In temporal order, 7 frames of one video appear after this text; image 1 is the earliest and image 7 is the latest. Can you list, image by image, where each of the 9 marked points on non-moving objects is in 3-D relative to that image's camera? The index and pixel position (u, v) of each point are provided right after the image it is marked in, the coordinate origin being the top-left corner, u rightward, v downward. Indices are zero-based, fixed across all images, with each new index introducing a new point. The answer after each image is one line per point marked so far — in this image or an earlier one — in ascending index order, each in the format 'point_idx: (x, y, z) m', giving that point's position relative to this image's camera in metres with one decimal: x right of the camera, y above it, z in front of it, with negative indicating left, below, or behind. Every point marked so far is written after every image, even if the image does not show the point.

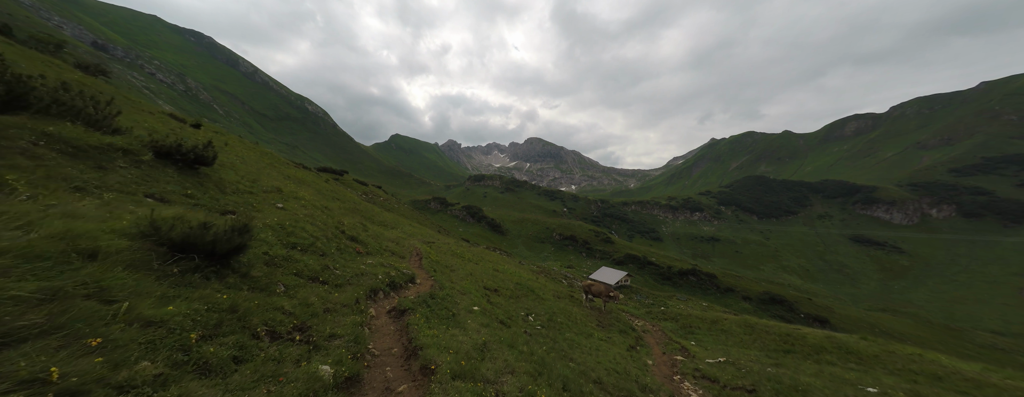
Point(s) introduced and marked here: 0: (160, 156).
0: (-17.2, +2.1, +14.0) m
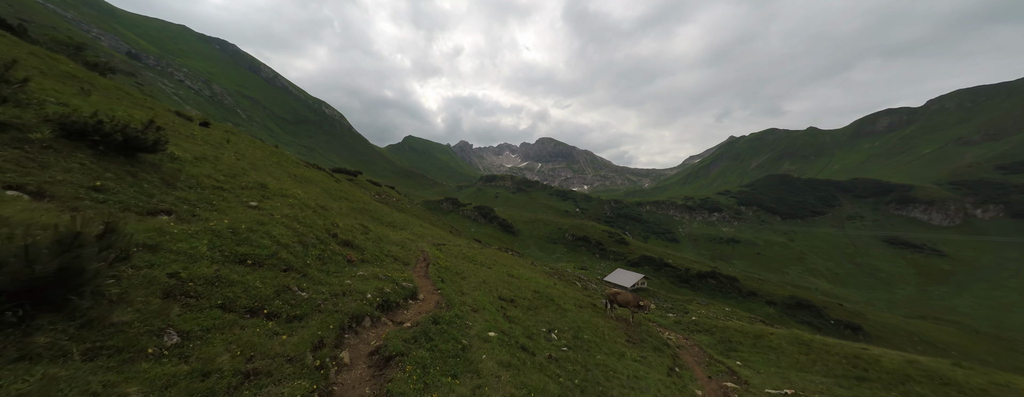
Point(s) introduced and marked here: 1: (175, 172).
0: (-16.0, +2.3, +10.5) m
1: (-17.2, +1.4, +15.0) m
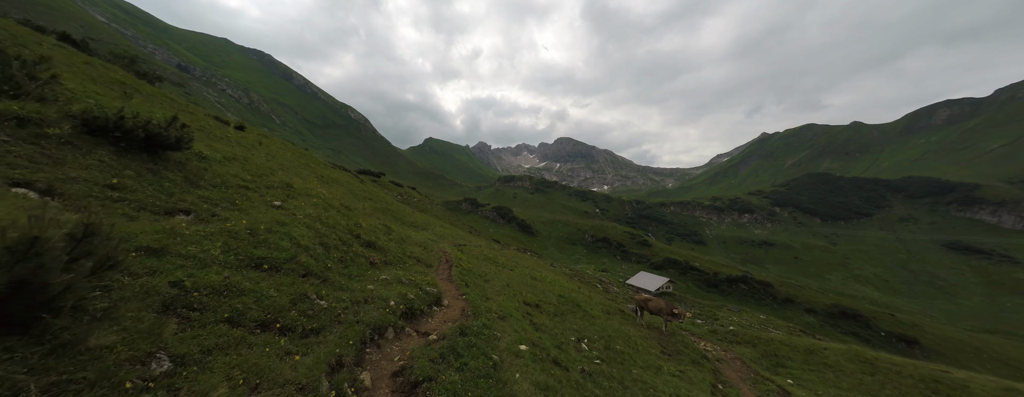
0: (-14.8, +2.3, +10.2) m
1: (-15.6, +1.5, +14.7) m
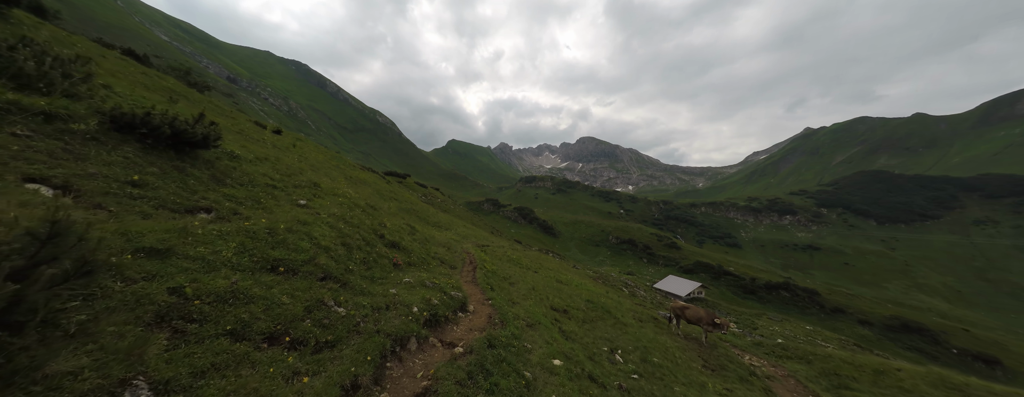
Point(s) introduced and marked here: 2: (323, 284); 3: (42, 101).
0: (-13.6, +2.4, +10.1) m
1: (-14.1, +1.5, +14.7) m
2: (-5.8, -2.6, +9.0) m
3: (-14.8, +3.1, +9.2) m
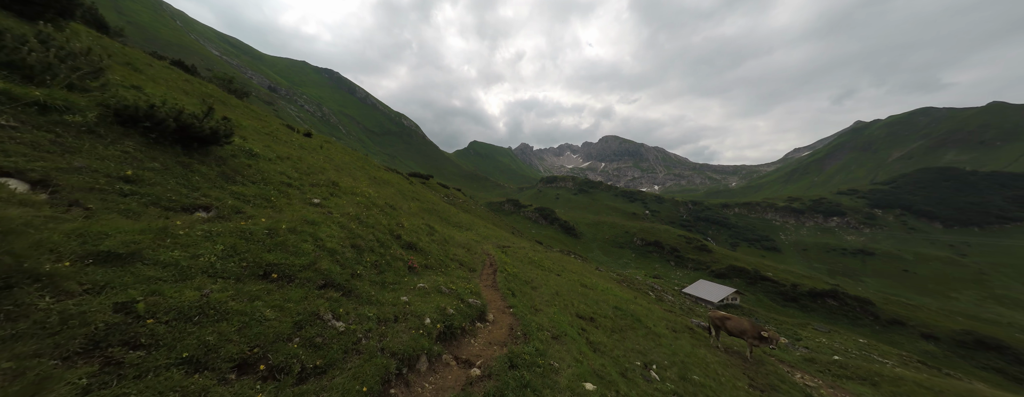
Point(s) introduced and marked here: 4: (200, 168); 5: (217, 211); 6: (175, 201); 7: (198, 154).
0: (-12.9, +2.5, +9.7) m
1: (-13.0, +1.6, +14.2) m
2: (-5.1, -2.5, +8.0) m
3: (-14.0, +3.1, +8.9) m
4: (-11.3, +1.1, +10.6) m
5: (-9.1, -0.4, +9.0) m
6: (-9.7, -0.1, +8.4) m
7: (-11.9, +1.7, +11.1) m
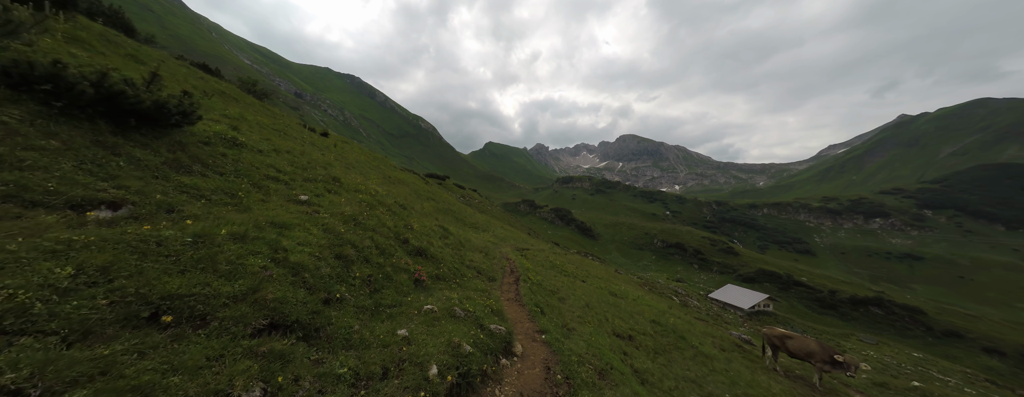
0: (-11.8, +2.6, +7.1) m
1: (-11.8, +1.7, +11.6) m
2: (-4.2, -2.4, +5.0) m
3: (-13.1, +3.3, +6.3) m
4: (-10.2, +1.2, +7.9) m
5: (-8.1, -0.3, +6.2) m
6: (-8.7, +0.1, +5.7) m
7: (-10.8, +1.9, +8.4) m
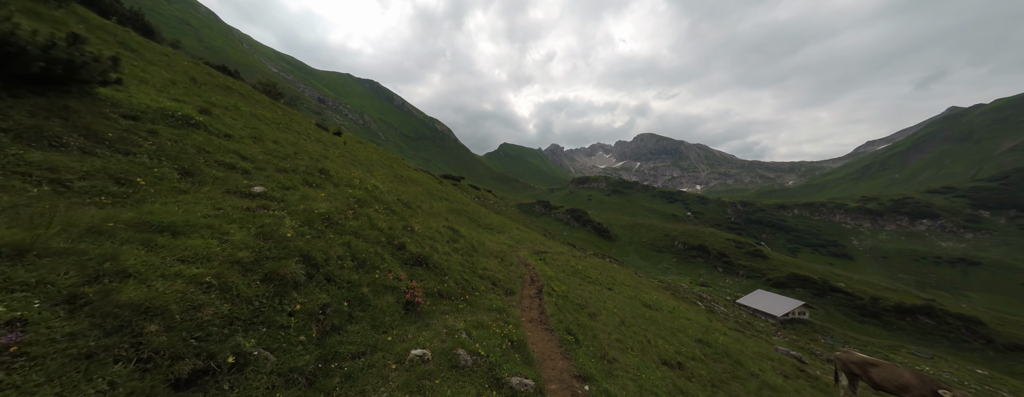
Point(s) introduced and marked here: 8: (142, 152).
0: (-11.2, +2.9, +4.1) m
1: (-10.9, +2.0, +8.6) m
2: (-3.7, -2.1, +1.6) m
3: (-12.5, +3.6, +3.4) m
4: (-9.6, +1.5, +4.8) m
5: (-7.5, 0.0, +3.0) m
6: (-8.2, +0.4, +2.5) m
7: (-10.1, +2.1, +5.4) m
8: (-9.9, +1.3, +8.0) m
